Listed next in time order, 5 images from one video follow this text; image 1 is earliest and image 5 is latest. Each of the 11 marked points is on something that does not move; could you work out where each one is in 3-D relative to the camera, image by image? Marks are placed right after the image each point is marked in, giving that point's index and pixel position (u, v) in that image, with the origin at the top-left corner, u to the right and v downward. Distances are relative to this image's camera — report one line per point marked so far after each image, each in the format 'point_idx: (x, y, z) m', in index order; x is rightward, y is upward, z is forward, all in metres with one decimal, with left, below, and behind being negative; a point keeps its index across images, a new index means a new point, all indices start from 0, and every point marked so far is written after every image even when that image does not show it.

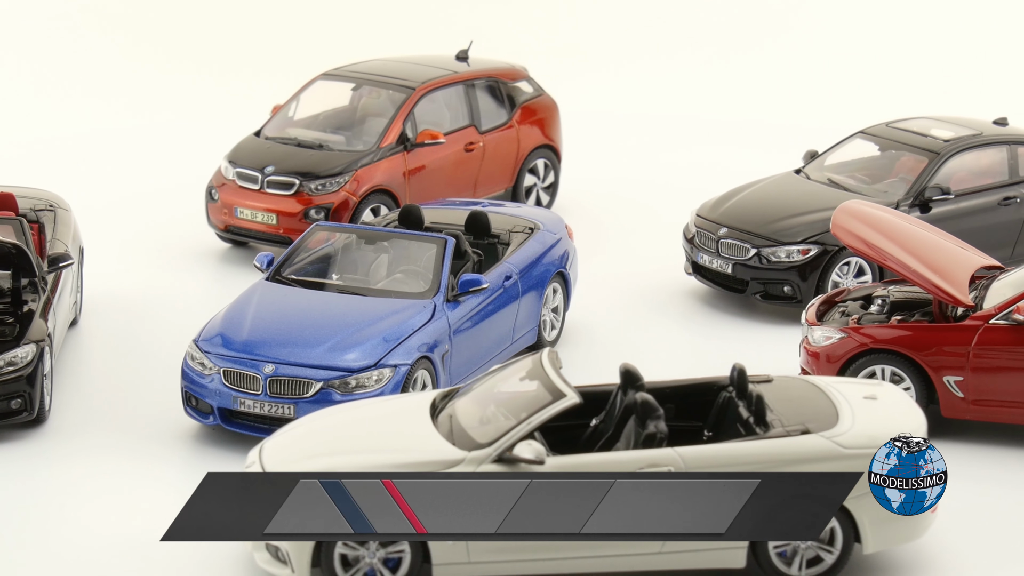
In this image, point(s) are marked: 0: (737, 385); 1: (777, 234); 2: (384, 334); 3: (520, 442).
0: (+1.2, -0.6, +6.7) m
1: (+3.1, +0.6, +13.9) m
2: (-0.9, -0.3, +8.5) m
3: (0.0, -0.8, +5.9) m
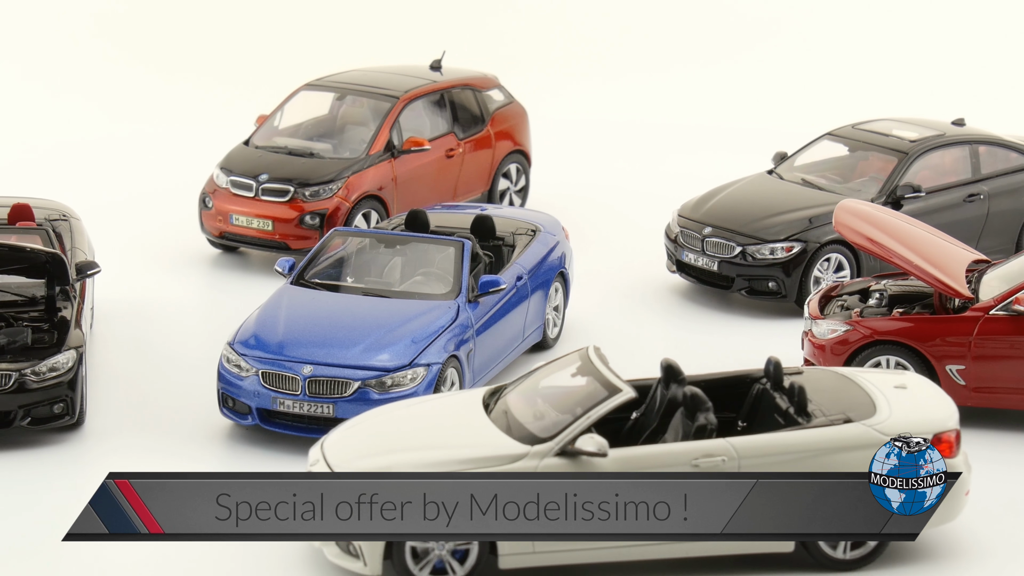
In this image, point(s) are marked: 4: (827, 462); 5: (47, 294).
0: (+1.5, -0.5, +7.0) m
1: (+3.0, +0.7, +14.4) m
2: (-0.7, -0.3, +8.7) m
3: (+0.4, -0.8, +6.2) m
4: (+1.7, -0.9, +6.3) m
5: (-3.4, -0.1, +8.6) m
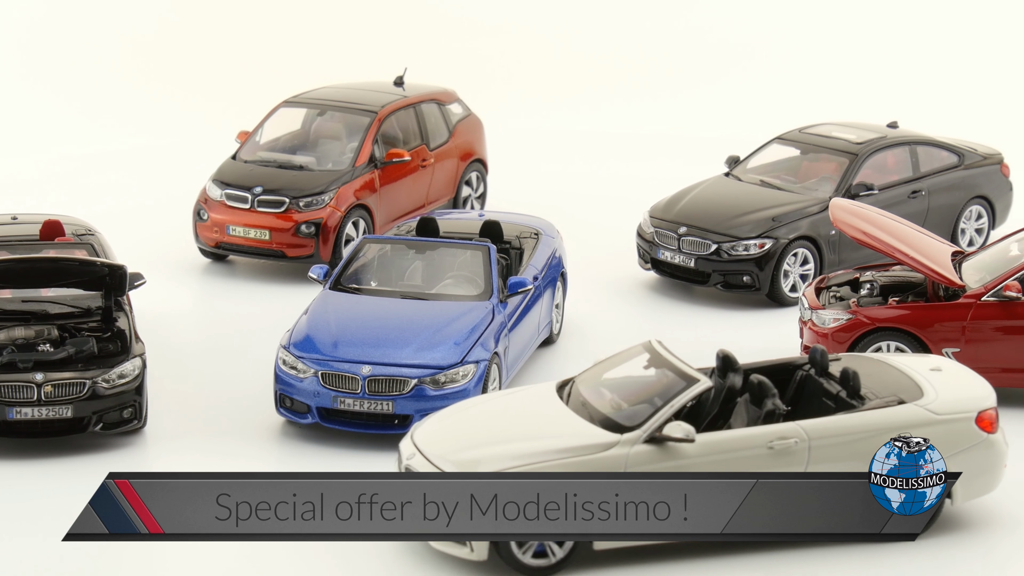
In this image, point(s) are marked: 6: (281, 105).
0: (+2.0, -0.5, +7.7) m
1: (+2.8, +0.7, +15.1) m
2: (-0.4, -0.4, +9.2) m
3: (+0.9, -0.8, +6.8) m
4: (+2.2, -0.9, +7.0) m
5: (-3.0, -0.1, +8.8) m
6: (-3.1, +2.4, +16.0) m
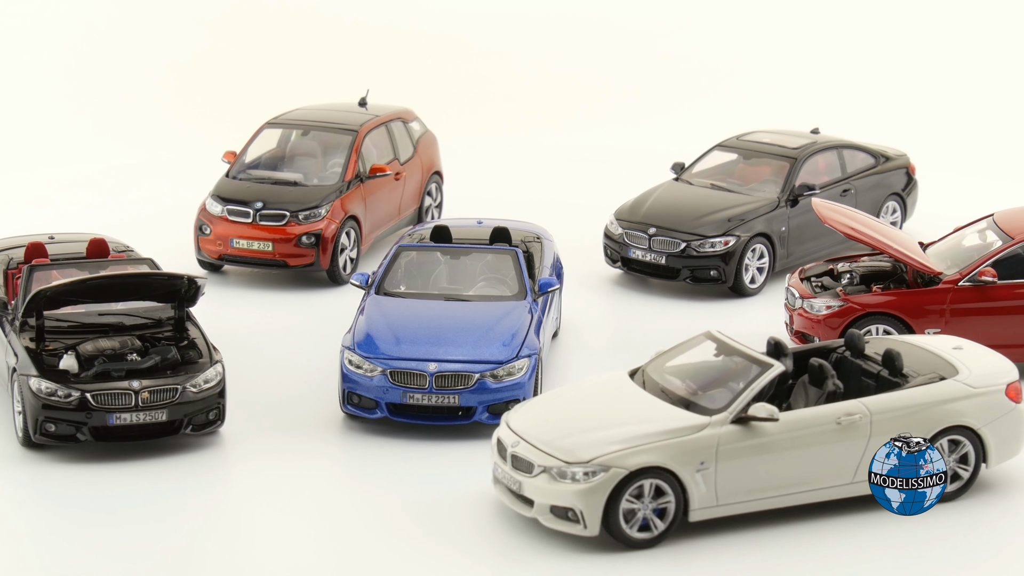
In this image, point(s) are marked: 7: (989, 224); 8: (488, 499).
0: (+2.5, -0.4, +8.6) m
1: (+2.5, +0.8, +16.1) m
2: (0.0, -0.4, +9.9) m
3: (+1.5, -0.7, +7.6) m
4: (+2.8, -0.8, +7.9) m
5: (-2.6, -0.2, +9.3) m
6: (-3.5, +2.3, +16.4) m
7: (+5.2, +0.7, +13.1) m
8: (-0.2, -1.6, +8.7) m
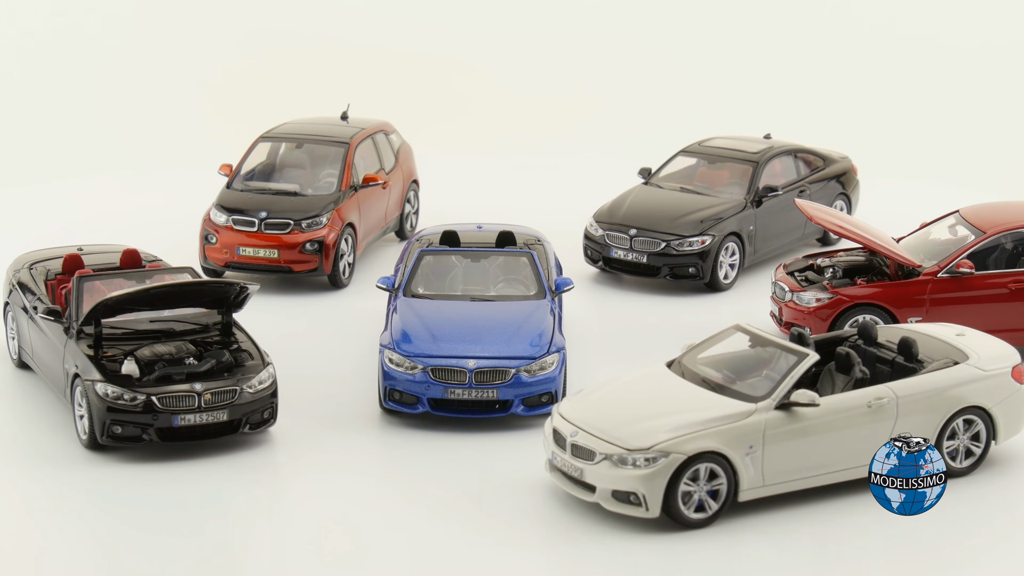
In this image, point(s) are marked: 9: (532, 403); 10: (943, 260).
0: (+2.8, -0.4, +9.3) m
1: (+2.3, +0.8, +16.8) m
2: (+0.2, -0.4, +10.4) m
3: (+1.9, -0.7, +8.2) m
4: (+3.2, -0.8, +8.7) m
5: (-2.3, -0.3, +9.6) m
6: (-3.7, +2.2, +16.6) m
7: (+5.2, +0.8, +13.9) m
8: (+0.1, -1.6, +9.2) m
9: (+0.2, -1.0, +10.0) m
10: (+4.5, +0.2, +12.3) m
